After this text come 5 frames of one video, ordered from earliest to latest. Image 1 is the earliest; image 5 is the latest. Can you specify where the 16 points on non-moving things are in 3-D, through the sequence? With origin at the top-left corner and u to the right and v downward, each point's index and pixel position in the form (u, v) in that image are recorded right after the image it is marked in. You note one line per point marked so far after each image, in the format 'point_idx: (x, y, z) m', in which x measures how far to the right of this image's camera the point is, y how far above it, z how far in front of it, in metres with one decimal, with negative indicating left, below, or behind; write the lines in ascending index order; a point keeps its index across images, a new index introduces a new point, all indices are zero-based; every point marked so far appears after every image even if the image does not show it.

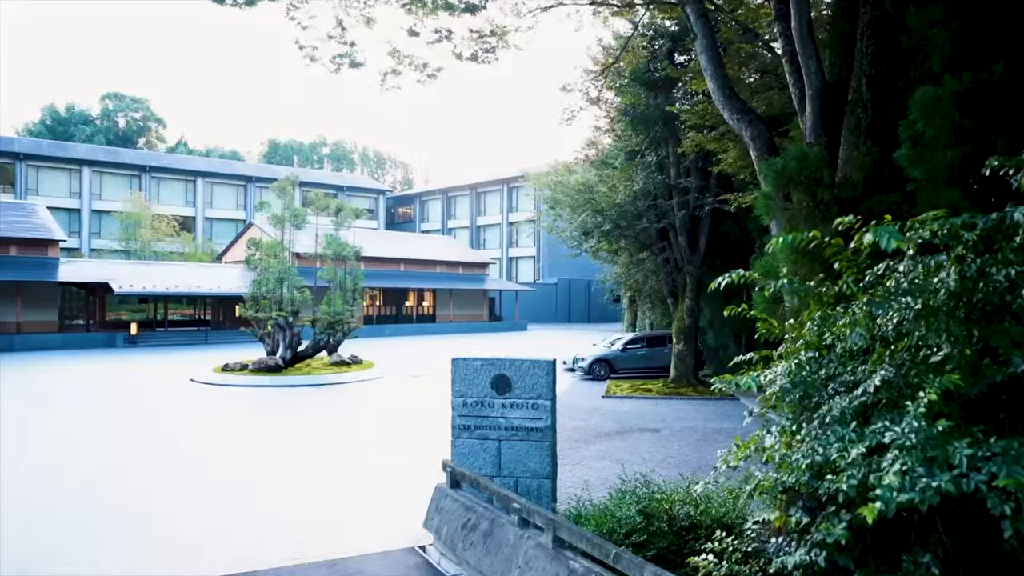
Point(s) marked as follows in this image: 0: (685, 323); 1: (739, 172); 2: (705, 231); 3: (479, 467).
0: (+4.5, -0.9, +18.8) m
1: (+4.1, +2.2, +13.2) m
2: (+4.9, +1.5, +18.4) m
3: (-0.3, -1.8, +7.3) m
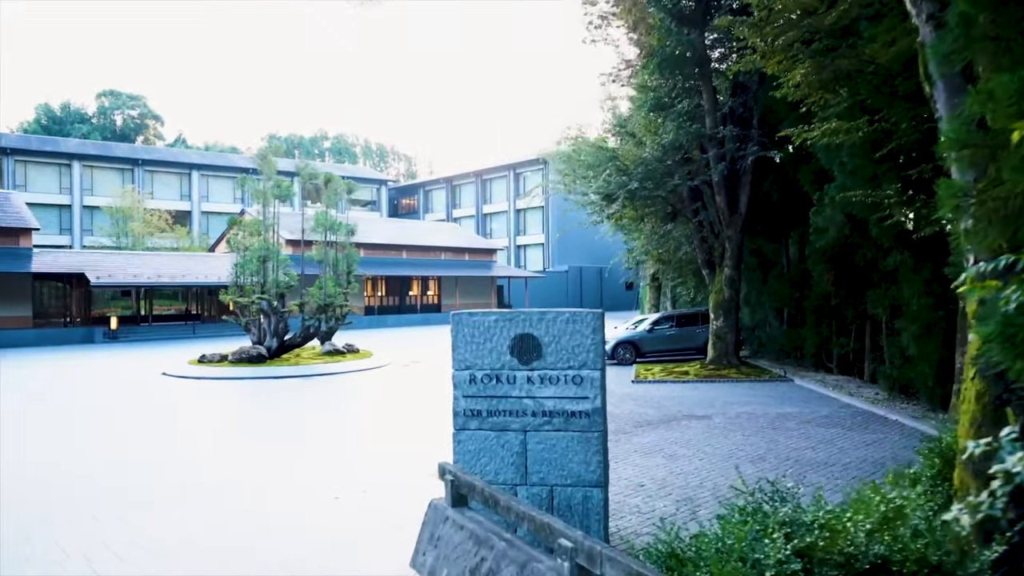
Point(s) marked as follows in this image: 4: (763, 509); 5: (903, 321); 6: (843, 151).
0: (+4.8, -0.2, +16.4) m
1: (+4.3, +2.9, +10.9) m
2: (+5.2, +2.2, +16.0) m
3: (-0.1, -1.3, +5.0) m
4: (+1.3, -1.1, +3.6) m
5: (+6.3, -0.5, +11.6) m
6: (+5.4, +2.3, +11.9) m
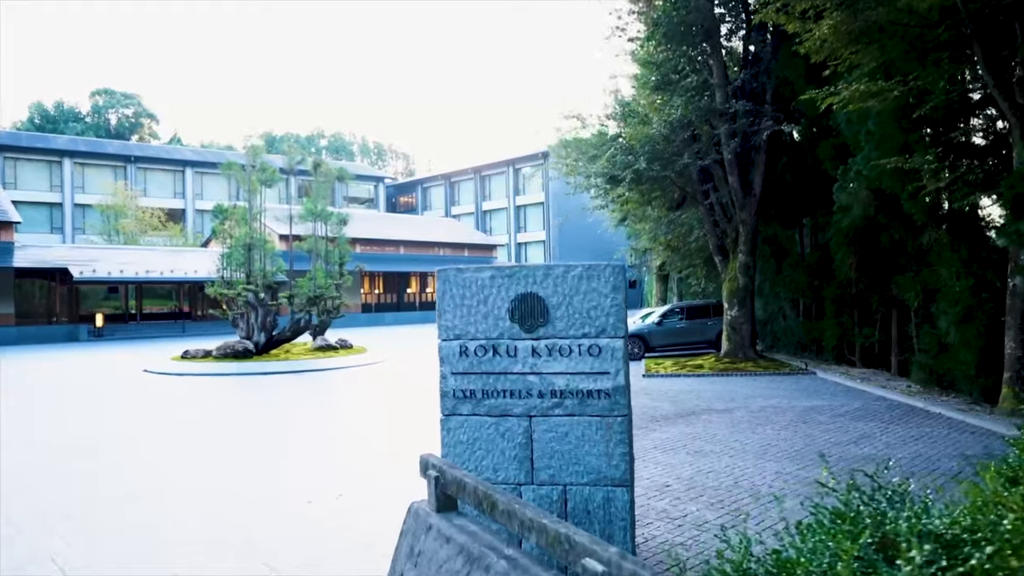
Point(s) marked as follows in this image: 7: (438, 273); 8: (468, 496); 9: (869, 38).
0: (+4.8, +0.1, +15.4) m
1: (+4.3, +3.1, +9.9) m
2: (+5.2, +2.5, +15.1) m
3: (-0.1, -1.0, +4.0) m
4: (+1.3, -0.8, +2.6) m
5: (+6.3, -0.2, +10.6) m
6: (+5.4, +2.5, +10.9) m
7: (-0.4, +0.1, +4.0) m
8: (-0.2, -0.9, +3.0) m
9: (+4.4, +3.1, +8.9) m
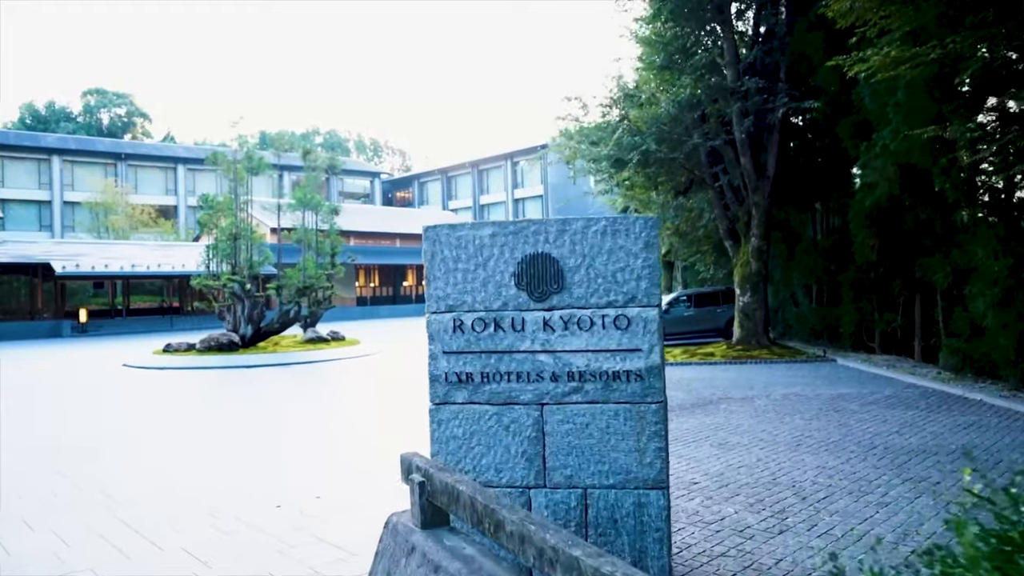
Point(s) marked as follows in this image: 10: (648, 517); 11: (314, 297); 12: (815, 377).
0: (+4.8, +0.4, +14.7) m
1: (+4.3, +3.4, +9.1) m
2: (+5.1, +2.8, +14.3) m
3: (-0.1, -0.8, +3.2) m
4: (+1.3, -0.6, +1.9) m
5: (+6.3, +0.1, +9.9) m
6: (+5.4, +2.8, +10.2) m
7: (-0.4, +0.3, +3.3) m
8: (-0.1, -0.7, +2.3) m
9: (+4.4, +3.3, +8.1) m
10: (+0.6, -1.0, +3.1) m
11: (-5.2, -0.3, +19.3) m
12: (+4.6, -1.4, +11.0) m
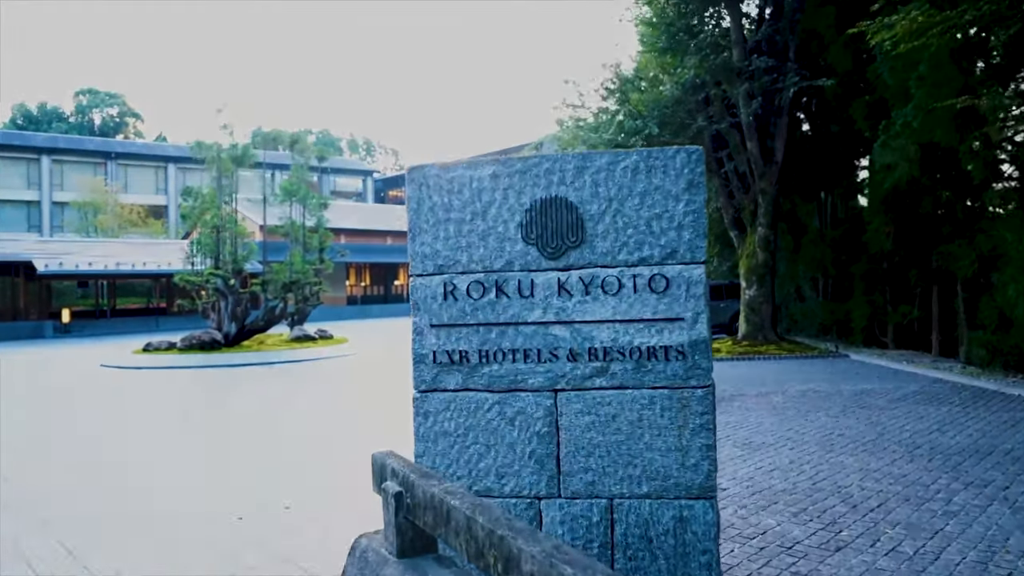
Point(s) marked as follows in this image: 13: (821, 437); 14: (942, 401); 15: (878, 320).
0: (+4.8, +0.5, +14.0) m
1: (+4.3, +3.6, +8.5) m
2: (+5.1, +2.9, +13.7) m
3: (0.0, -0.7, +2.6) m
4: (+1.3, -0.5, +1.2) m
5: (+6.3, +0.2, +9.3) m
6: (+5.4, +3.0, +9.5) m
7: (-0.4, +0.4, +2.6) m
8: (-0.1, -0.5, +1.6) m
9: (+4.4, +3.5, +7.5) m
10: (+0.6, -0.8, +2.5) m
11: (-5.3, -0.2, +18.6) m
12: (+4.6, -1.2, +10.4) m
13: (+2.6, -1.2, +6.0) m
14: (+4.4, -1.2, +7.3) m
15: (+6.9, -0.6, +13.6) m
